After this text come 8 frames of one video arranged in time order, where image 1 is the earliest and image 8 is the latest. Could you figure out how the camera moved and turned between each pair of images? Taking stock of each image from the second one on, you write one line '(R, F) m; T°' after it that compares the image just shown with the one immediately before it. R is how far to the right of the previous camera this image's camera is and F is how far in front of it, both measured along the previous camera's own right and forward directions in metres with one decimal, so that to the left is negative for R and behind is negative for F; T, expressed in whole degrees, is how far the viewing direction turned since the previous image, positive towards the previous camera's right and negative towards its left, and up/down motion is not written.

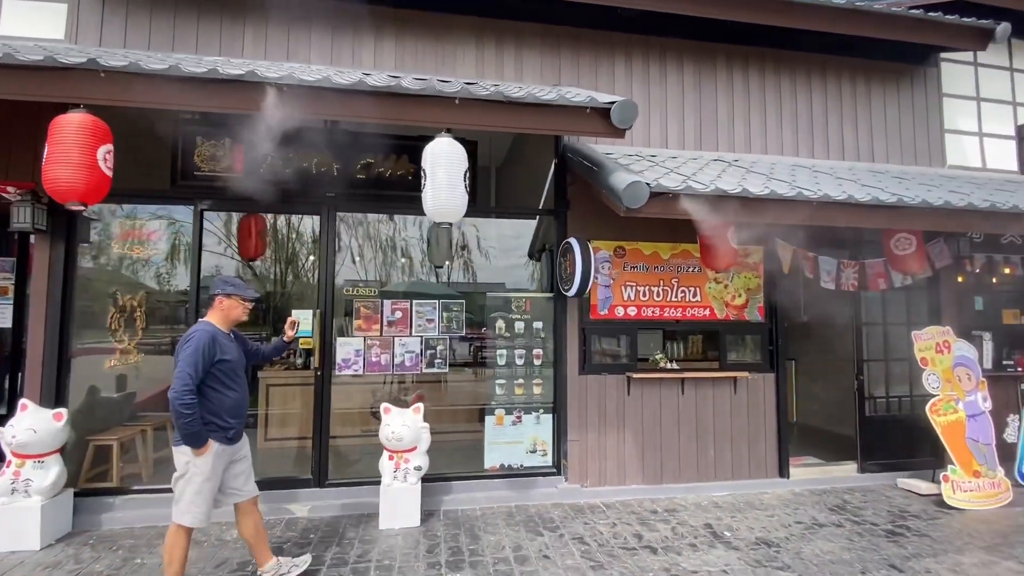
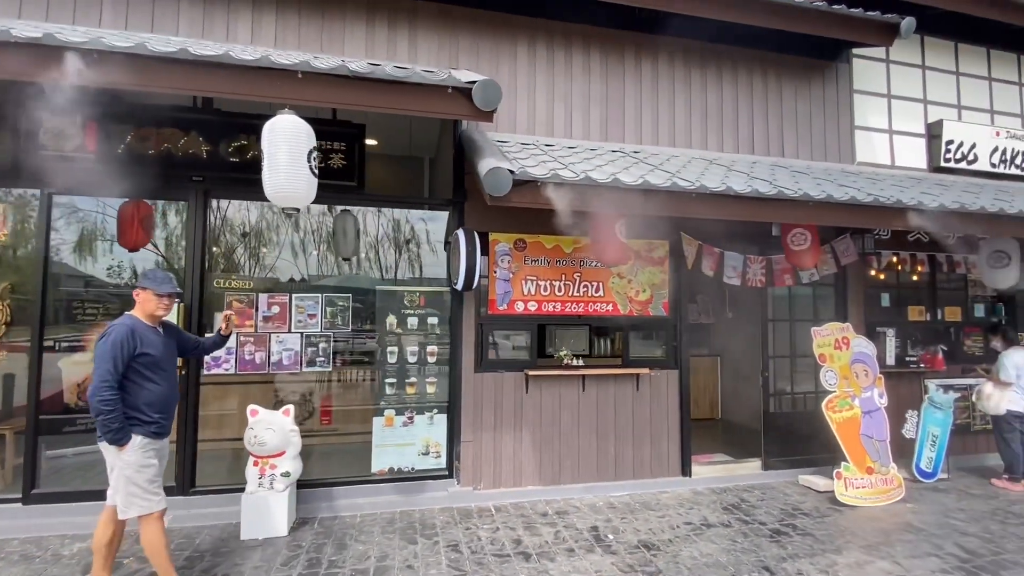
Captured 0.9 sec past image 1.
(+0.8, +0.2) m; +3°
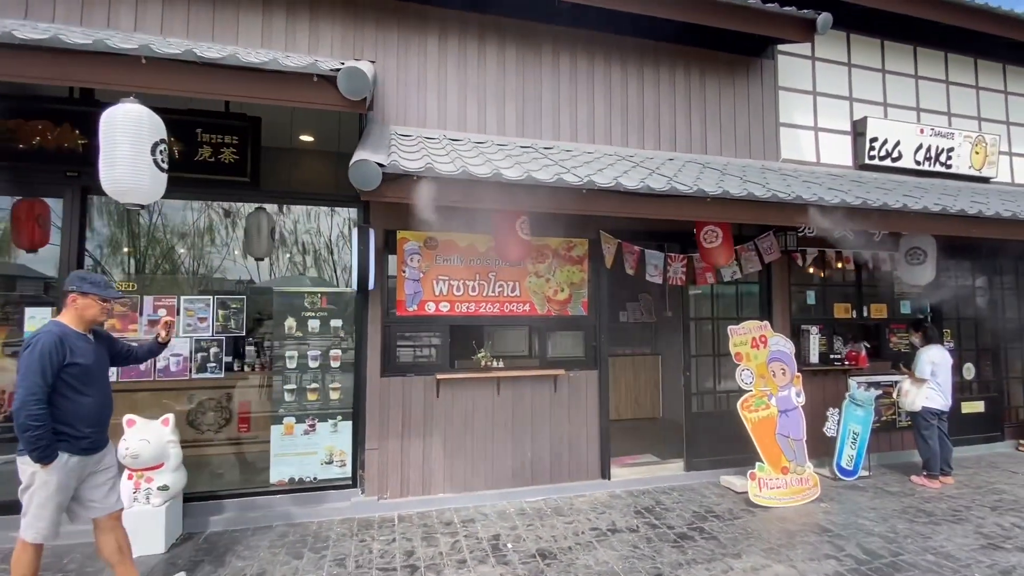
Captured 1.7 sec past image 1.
(+0.7, +0.2) m; +2°
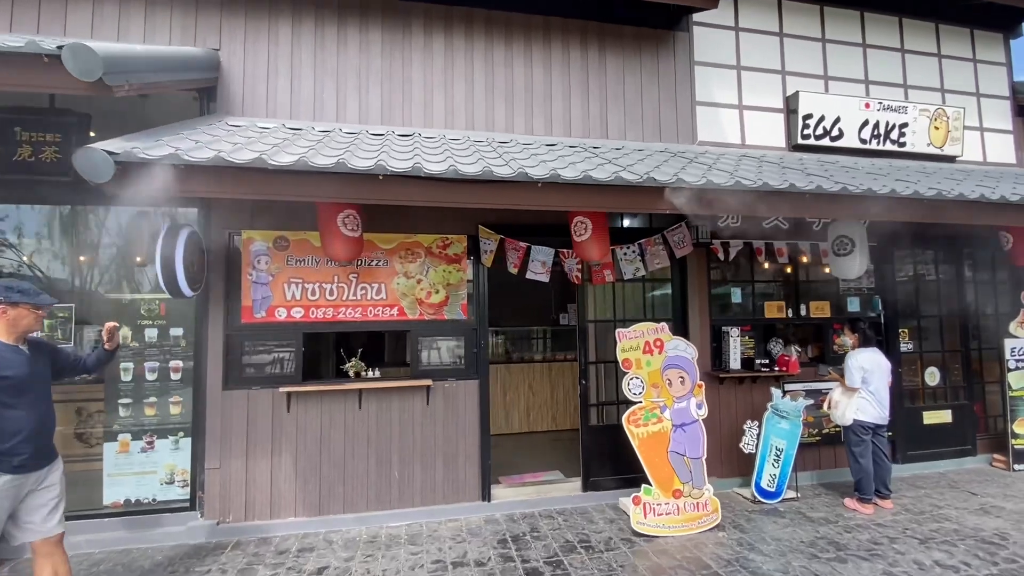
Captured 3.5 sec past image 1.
(+1.6, +0.5) m; -3°
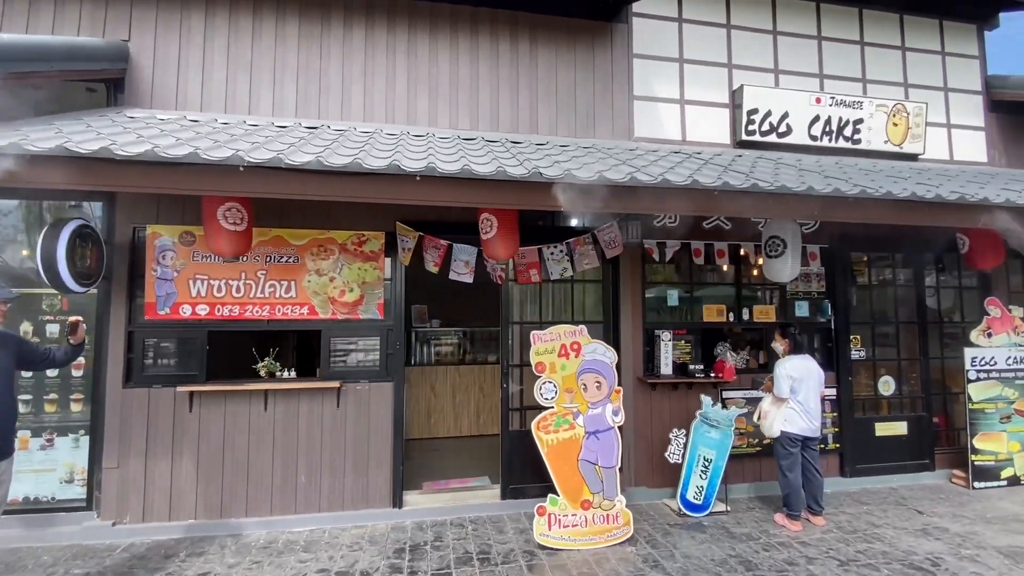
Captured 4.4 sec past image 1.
(+0.9, +0.2) m; -2°
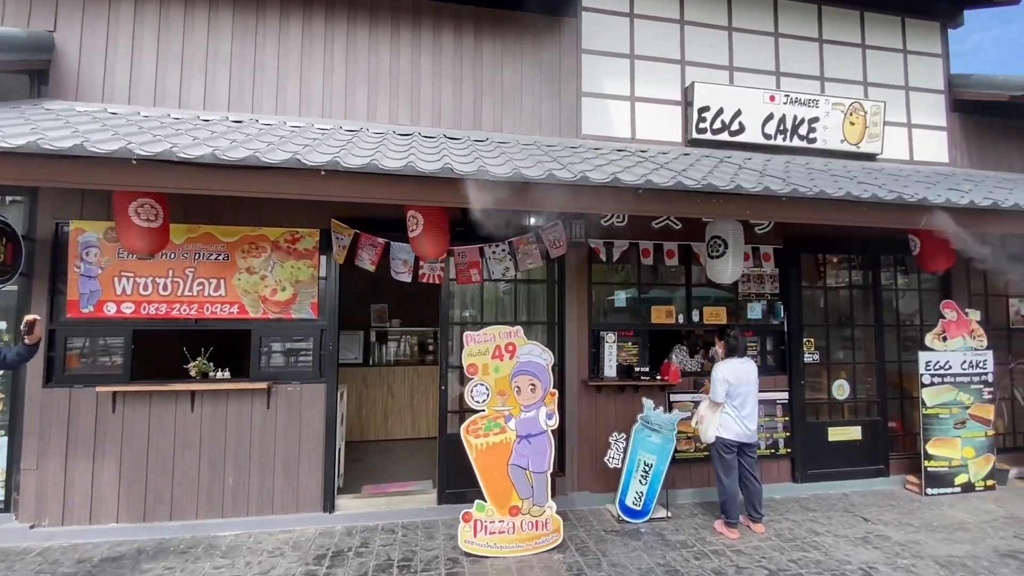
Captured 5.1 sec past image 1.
(+0.6, +0.1) m; 0°
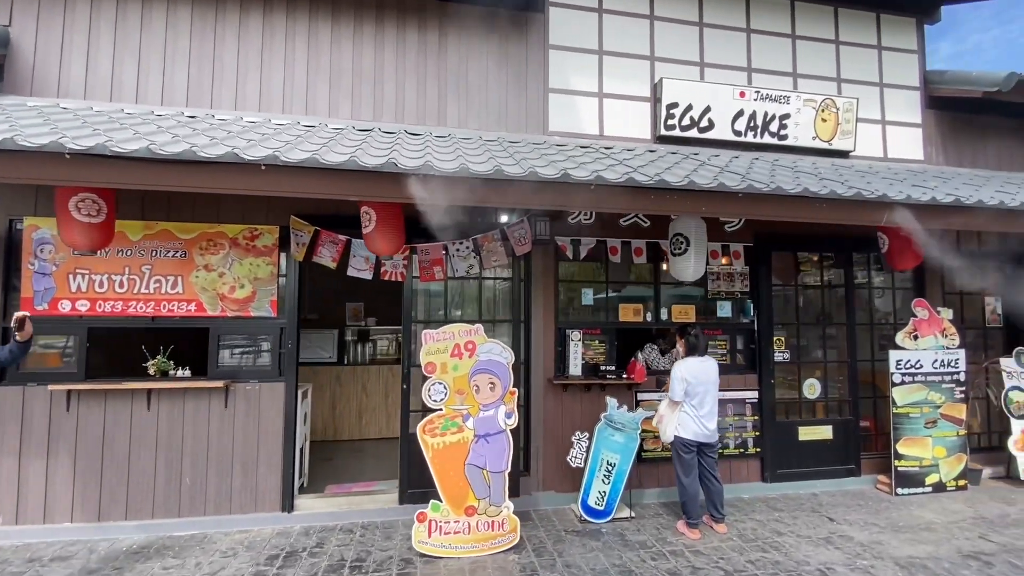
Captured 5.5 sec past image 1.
(+0.4, 0.0) m; 0°
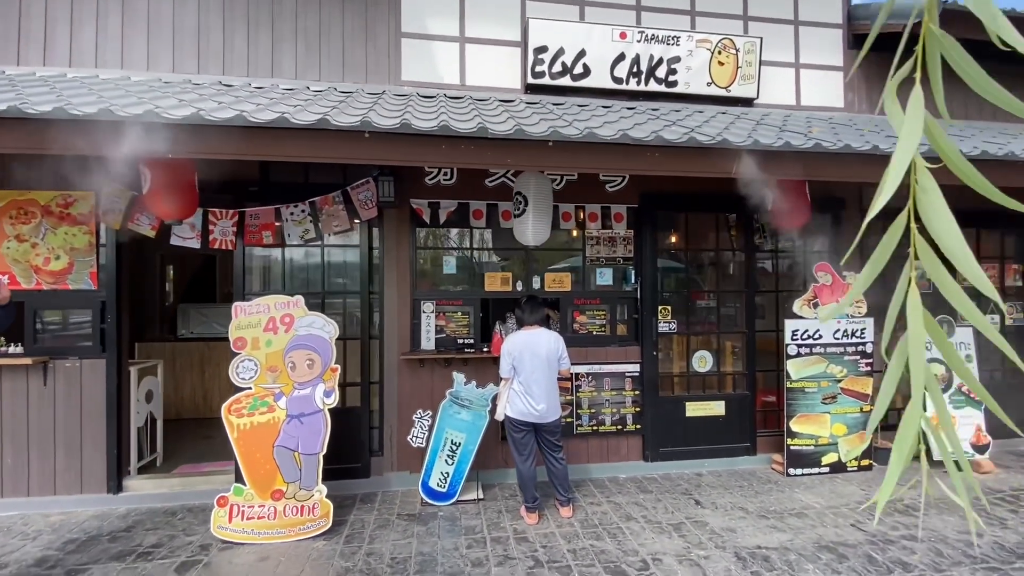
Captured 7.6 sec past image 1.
(+1.5, +0.4) m; -2°
